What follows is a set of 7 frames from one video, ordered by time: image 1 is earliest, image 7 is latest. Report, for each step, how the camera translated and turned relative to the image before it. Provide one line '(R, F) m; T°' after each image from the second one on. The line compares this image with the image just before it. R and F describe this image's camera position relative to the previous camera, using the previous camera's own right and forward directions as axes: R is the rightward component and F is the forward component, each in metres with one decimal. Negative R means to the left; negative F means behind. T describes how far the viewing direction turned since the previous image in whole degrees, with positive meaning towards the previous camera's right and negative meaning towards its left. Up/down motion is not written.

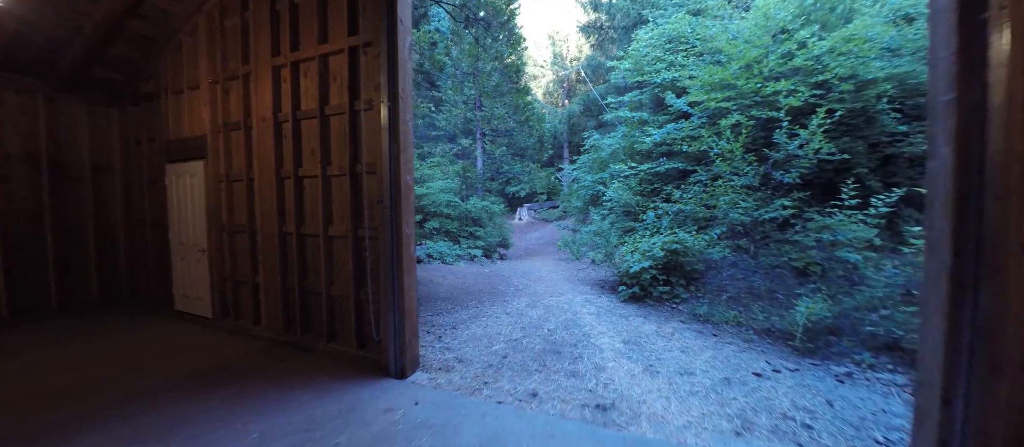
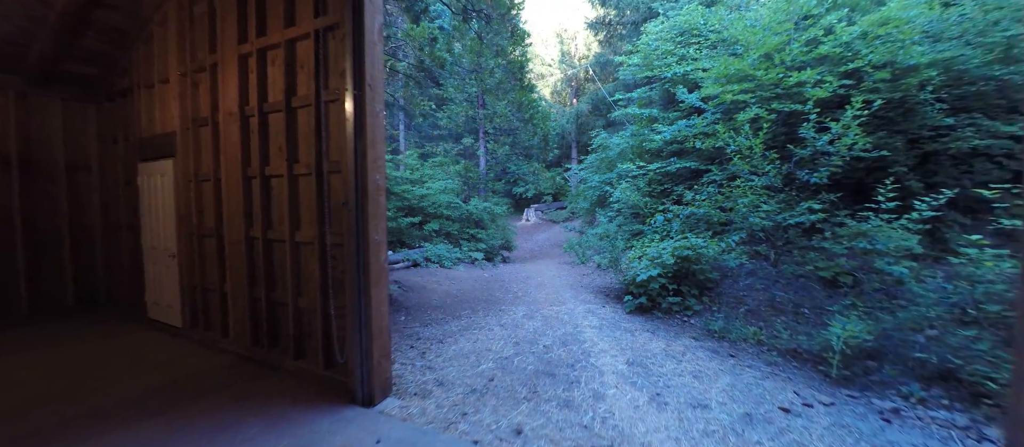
(+0.2, +0.5) m; -2°
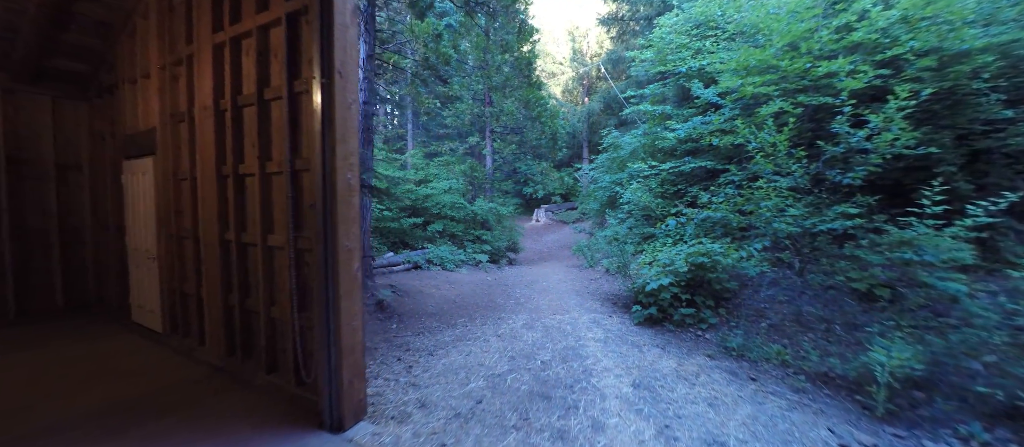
(+0.2, +0.4) m; -2°
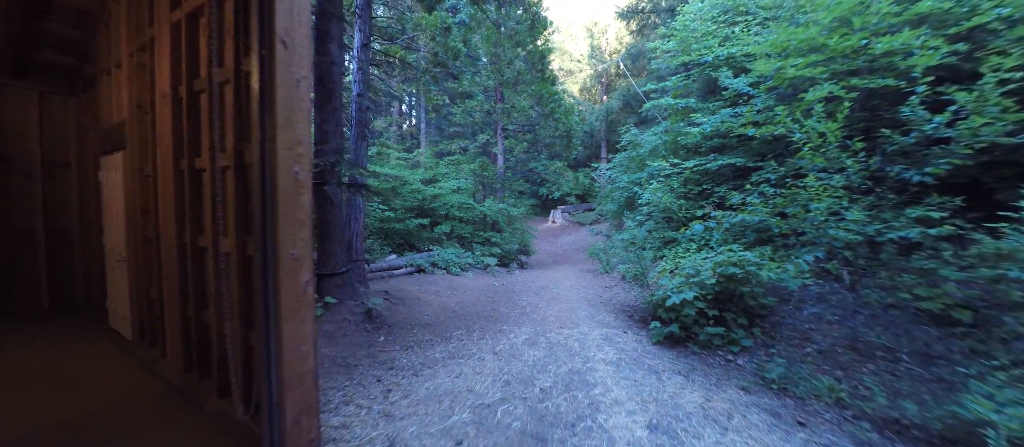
(+0.2, +0.6) m; -3°
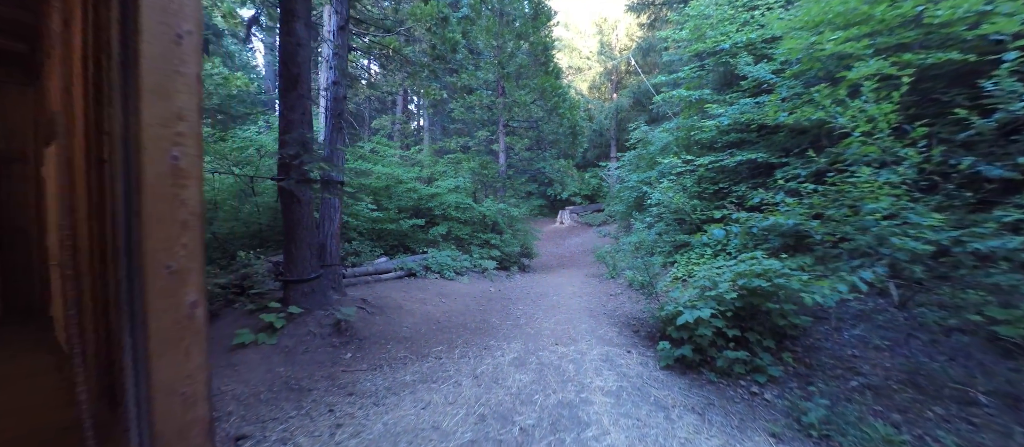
(+0.3, +0.6) m; -2°
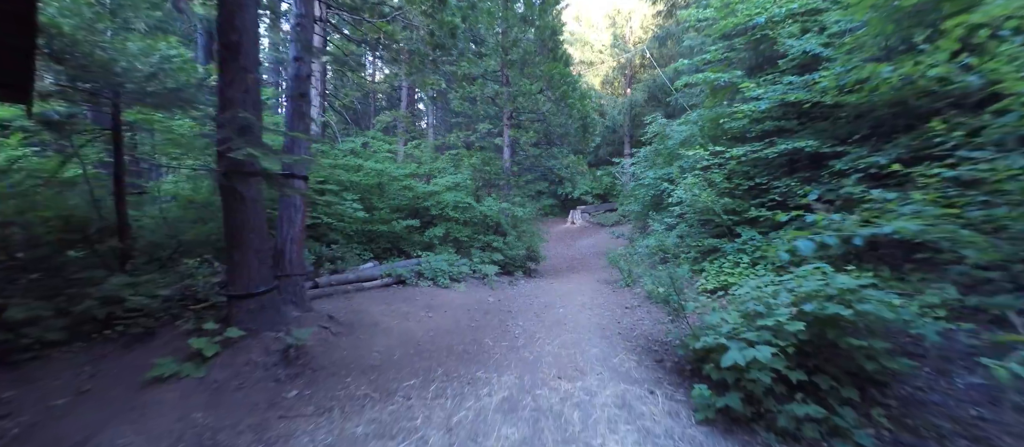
(+0.2, +0.9) m; -2°
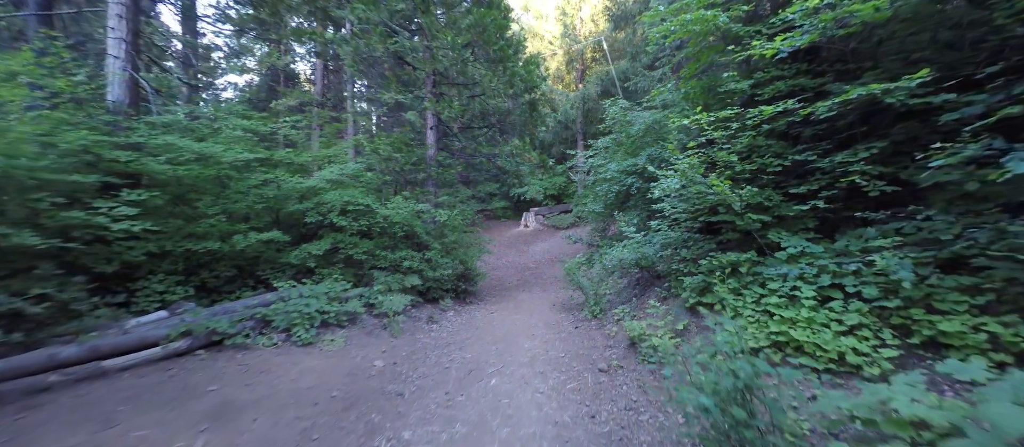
(+0.7, +2.6) m; +7°
